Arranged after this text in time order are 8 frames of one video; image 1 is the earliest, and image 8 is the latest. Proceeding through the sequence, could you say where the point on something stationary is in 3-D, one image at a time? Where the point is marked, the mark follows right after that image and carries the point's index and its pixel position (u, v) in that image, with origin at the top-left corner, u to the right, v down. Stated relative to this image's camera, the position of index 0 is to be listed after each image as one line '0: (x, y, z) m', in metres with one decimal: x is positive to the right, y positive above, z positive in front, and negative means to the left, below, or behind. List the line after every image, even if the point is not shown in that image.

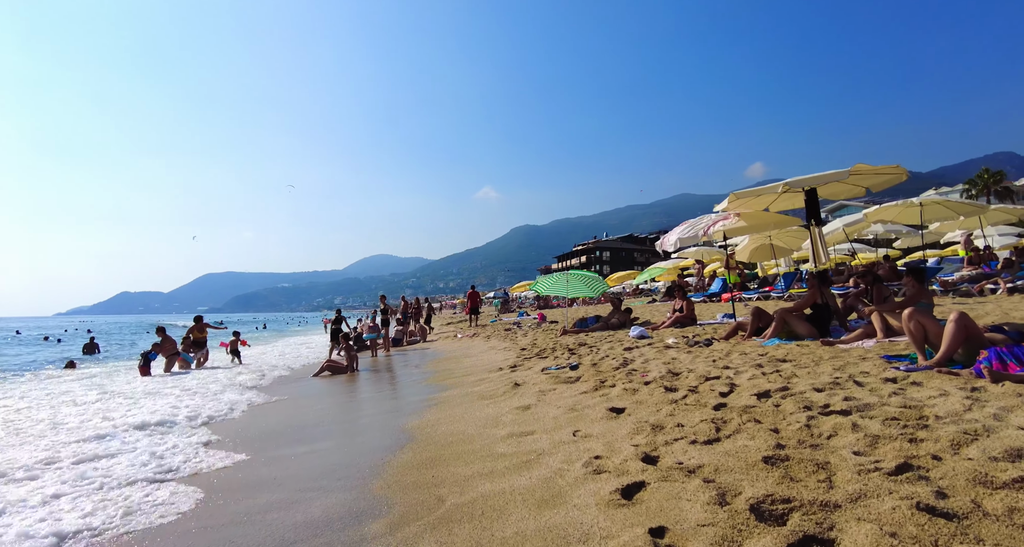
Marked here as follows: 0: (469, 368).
0: (-0.7, -1.5, +8.4) m
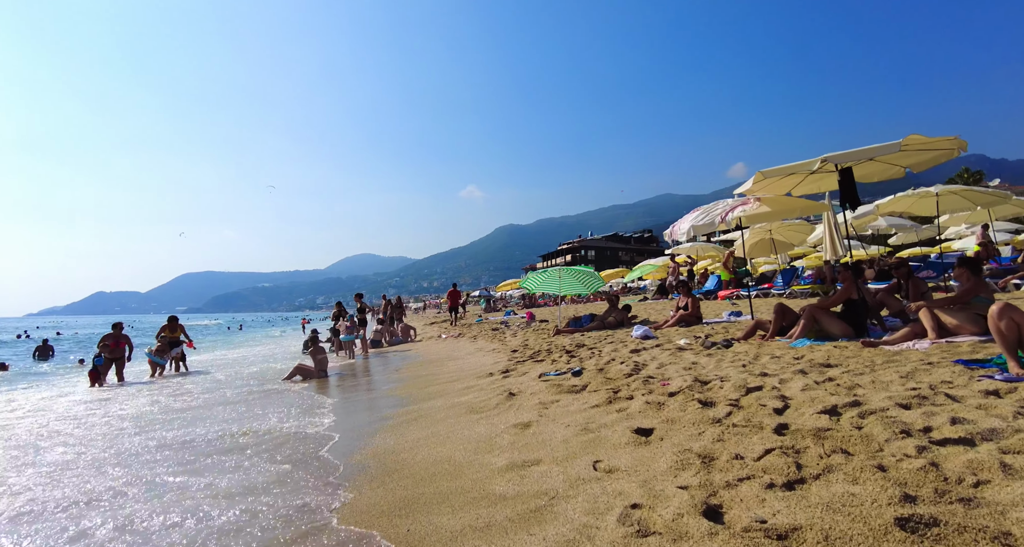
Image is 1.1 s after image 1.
0: (-0.8, -1.4, +7.6) m
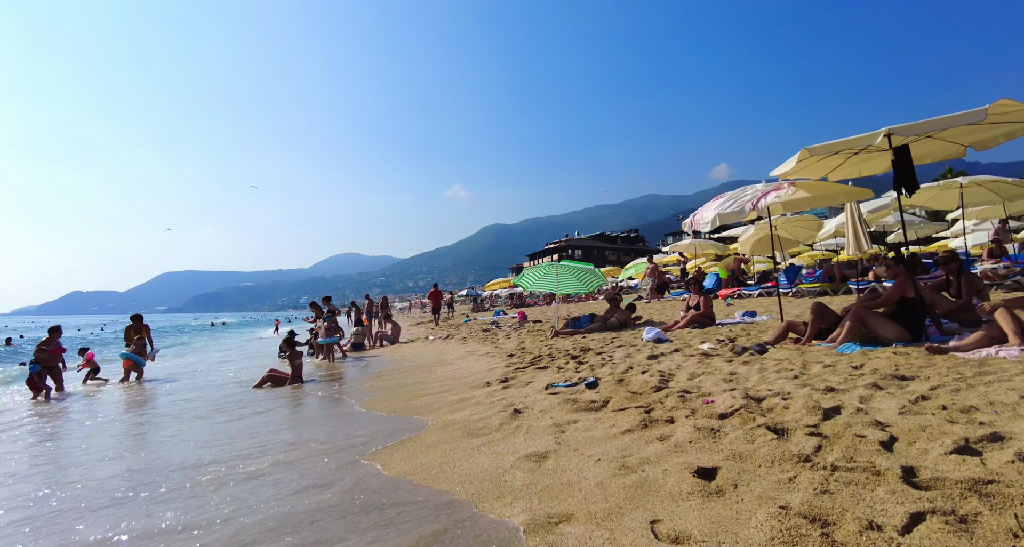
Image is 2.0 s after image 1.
0: (-0.8, -1.4, +6.7) m
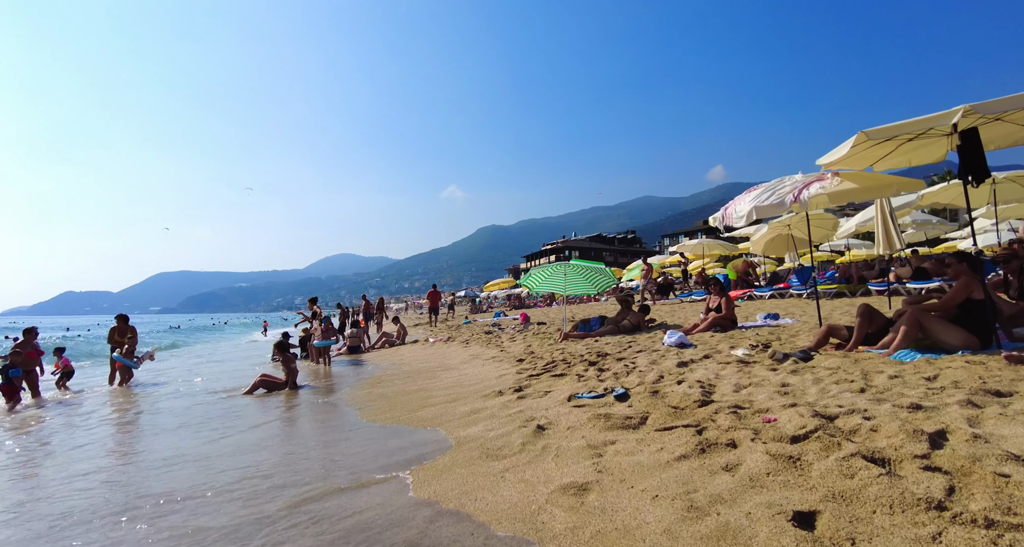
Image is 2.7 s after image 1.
0: (-0.7, -1.3, +6.2) m
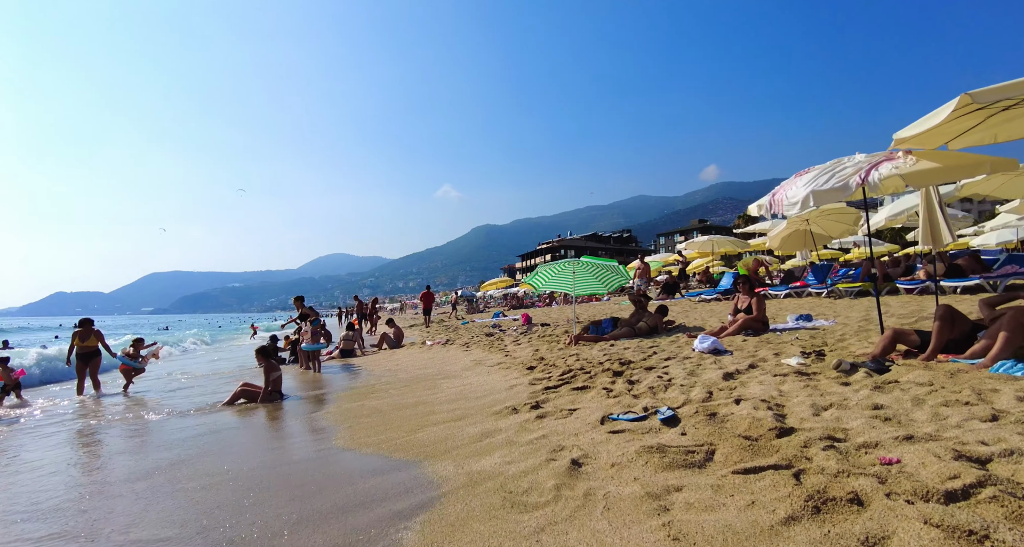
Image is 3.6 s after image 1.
0: (-0.6, -1.3, +5.5) m
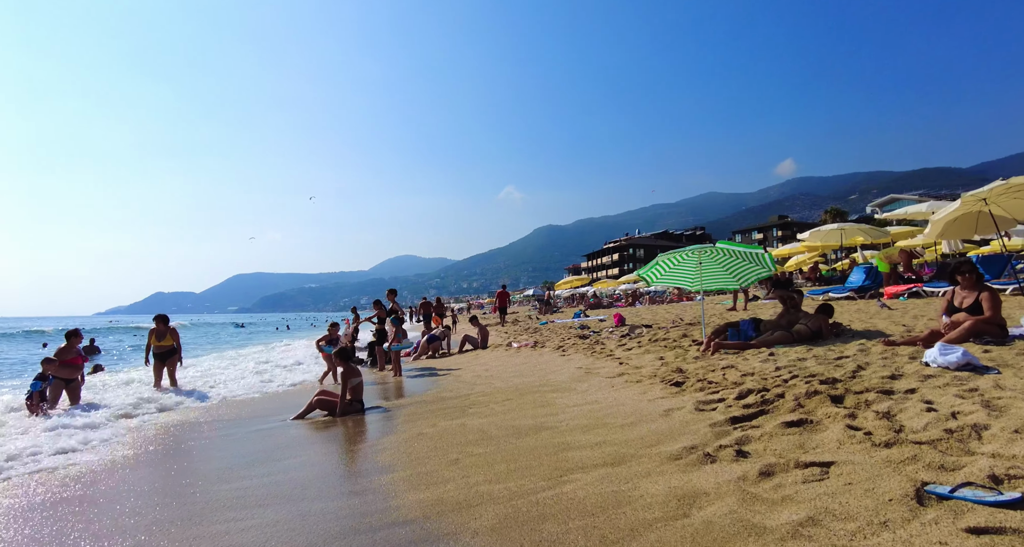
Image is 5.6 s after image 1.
0: (+0.6, -1.2, +4.0) m
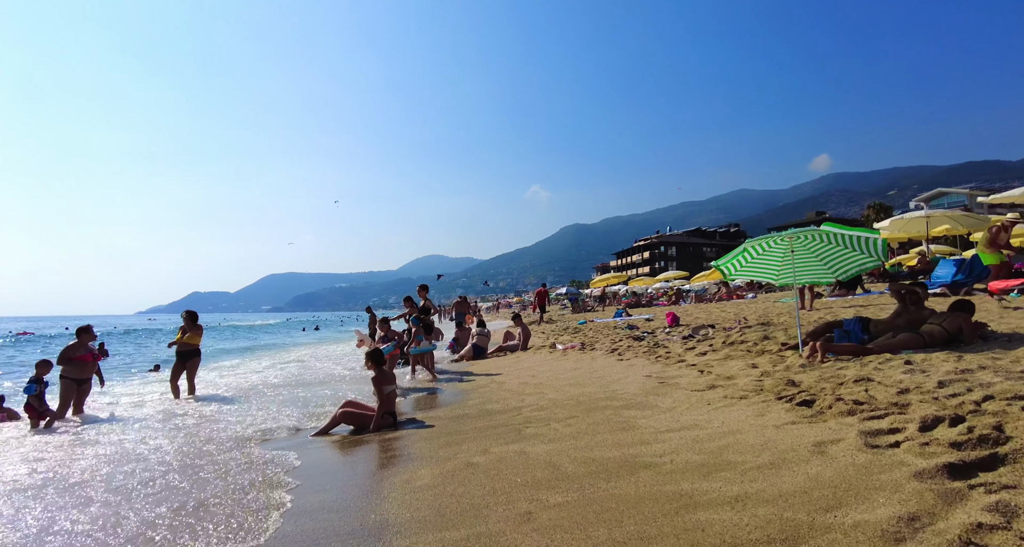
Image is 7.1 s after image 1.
0: (+1.1, -1.1, +2.9) m
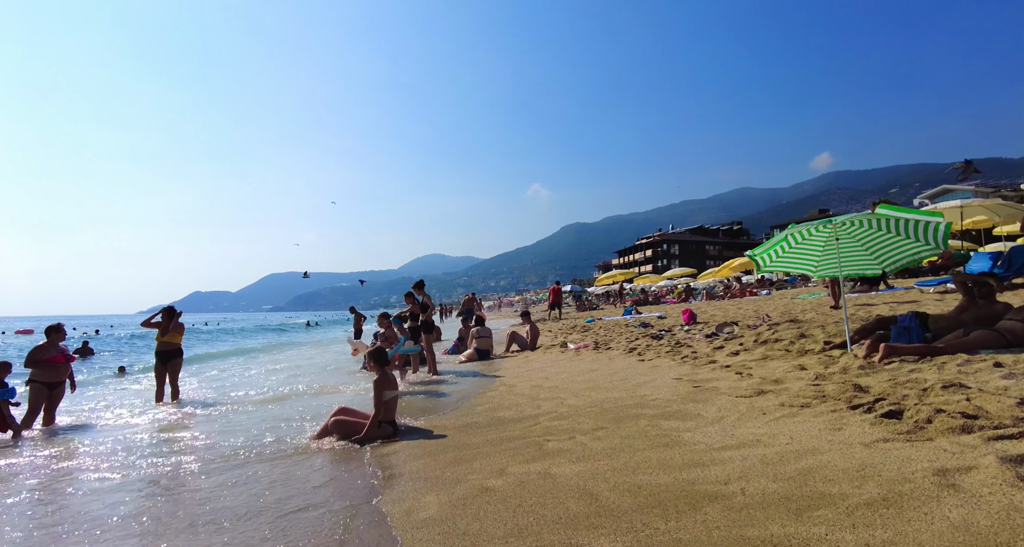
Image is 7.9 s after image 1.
0: (+1.3, -1.0, +2.2) m
